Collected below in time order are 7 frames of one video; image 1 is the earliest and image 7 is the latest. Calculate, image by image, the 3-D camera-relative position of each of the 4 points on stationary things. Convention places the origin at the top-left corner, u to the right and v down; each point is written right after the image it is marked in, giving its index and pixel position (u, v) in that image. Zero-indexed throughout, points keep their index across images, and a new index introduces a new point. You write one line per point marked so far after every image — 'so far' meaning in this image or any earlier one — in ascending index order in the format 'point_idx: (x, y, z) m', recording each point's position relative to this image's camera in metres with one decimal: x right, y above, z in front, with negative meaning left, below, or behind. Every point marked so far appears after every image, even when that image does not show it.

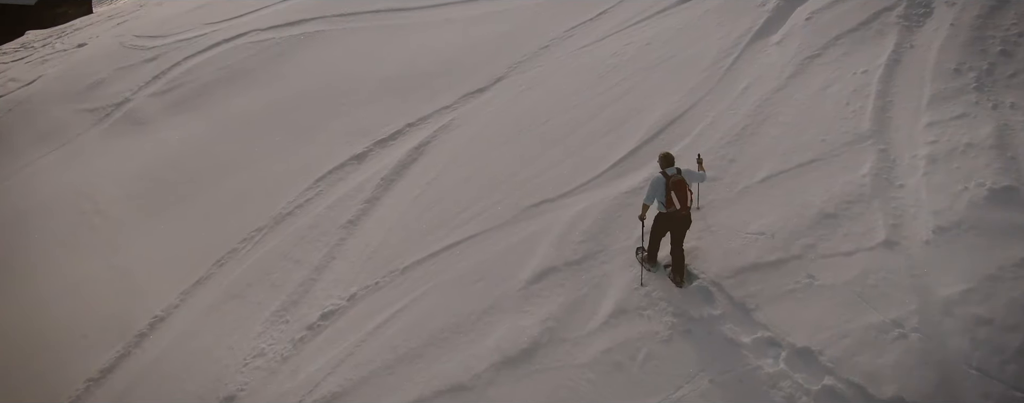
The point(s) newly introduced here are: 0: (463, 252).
0: (-0.9, -1.1, +10.8) m
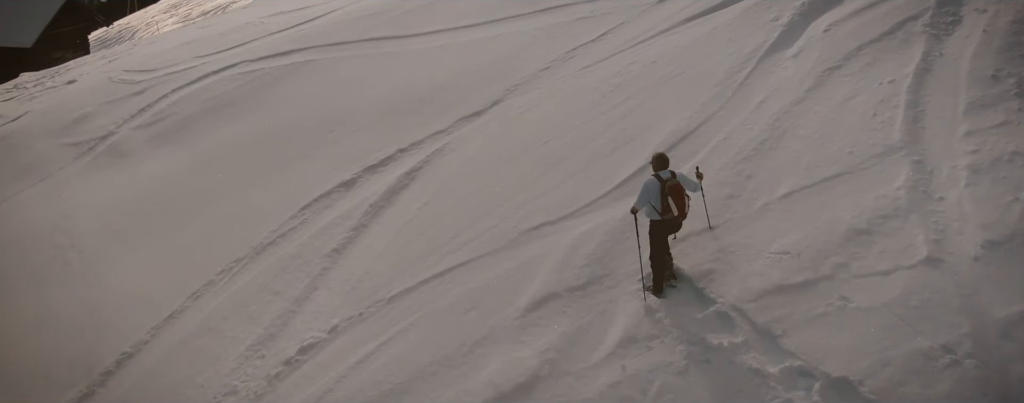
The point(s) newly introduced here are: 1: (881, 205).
0: (-0.9, -1.4, +10.0) m
1: (+4.8, 0.0, +7.6) m
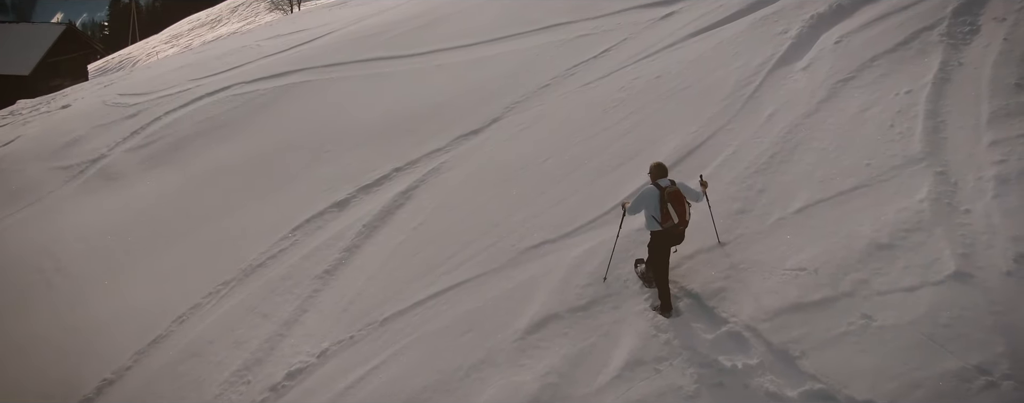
0: (-0.9, -1.6, +9.5) m
1: (+4.8, -0.2, +7.2) m
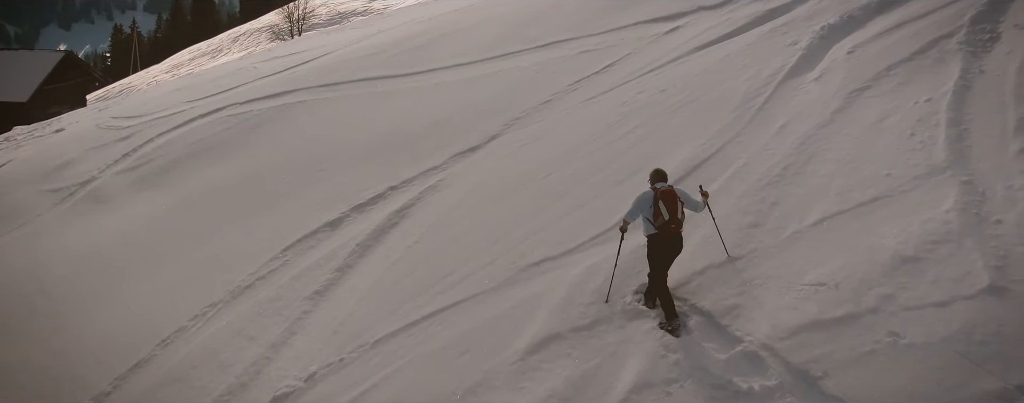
0: (-0.9, -1.8, +9.0) m
1: (+4.8, -0.3, +6.9) m
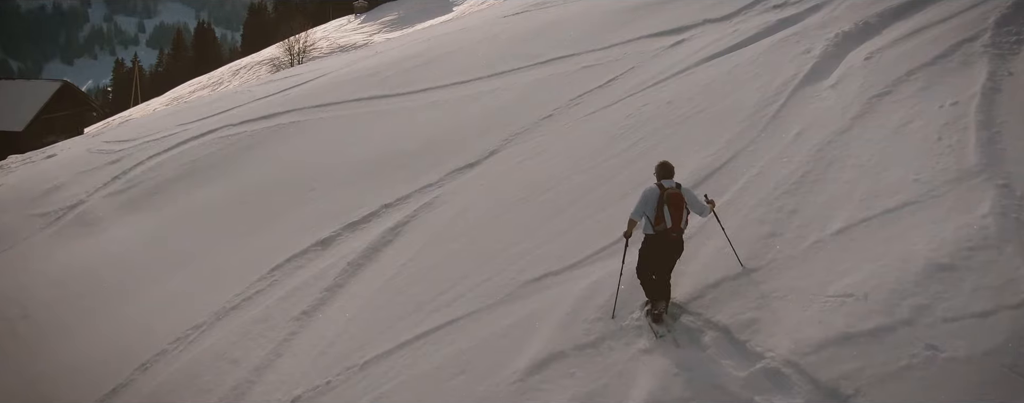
0: (-0.9, -1.9, +8.4) m
1: (+4.9, -0.4, +6.4) m
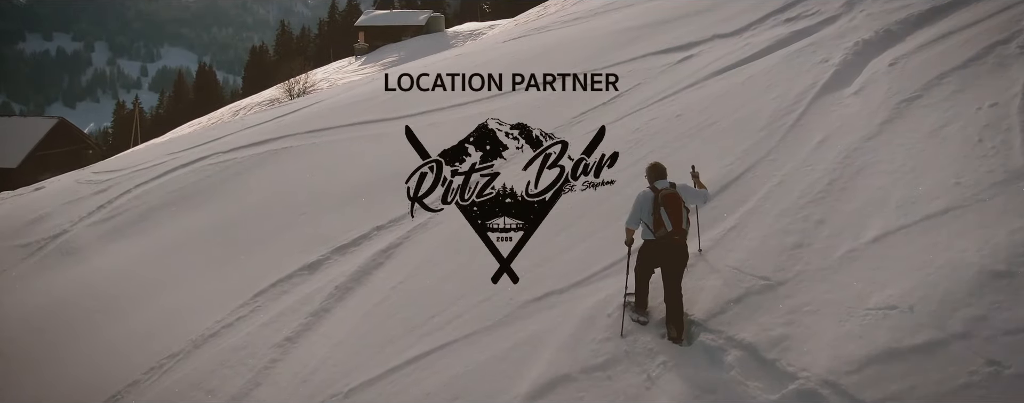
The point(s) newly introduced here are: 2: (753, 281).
0: (-0.9, -2.0, +7.7) m
1: (+5.0, -0.4, +5.9) m
2: (+2.8, -0.9, +6.8) m
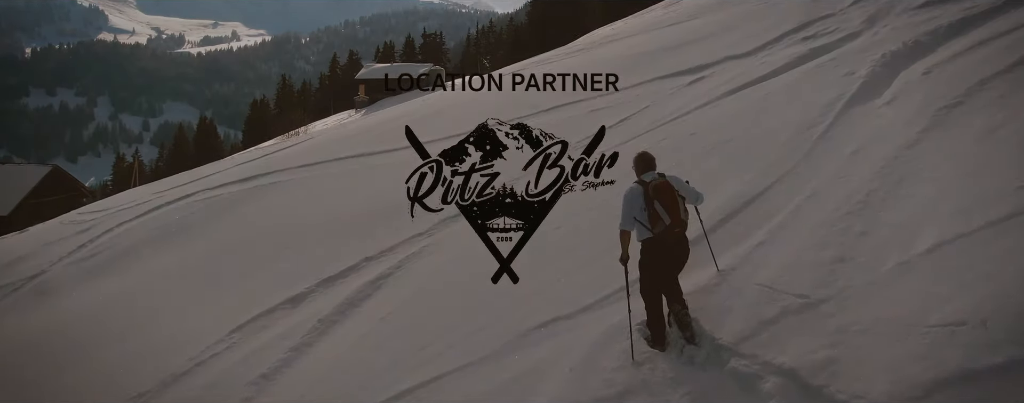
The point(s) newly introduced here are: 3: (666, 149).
0: (-0.9, -2.0, +6.7) m
1: (+5.1, -0.5, +5.2) m
2: (+2.8, -1.0, +6.0) m
3: (+2.5, +0.7, +10.5) m
